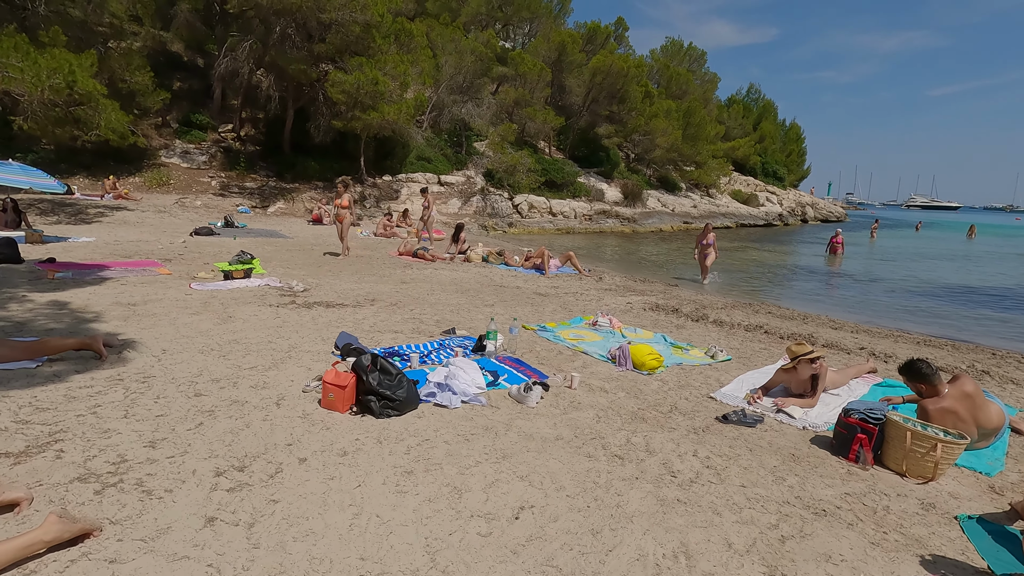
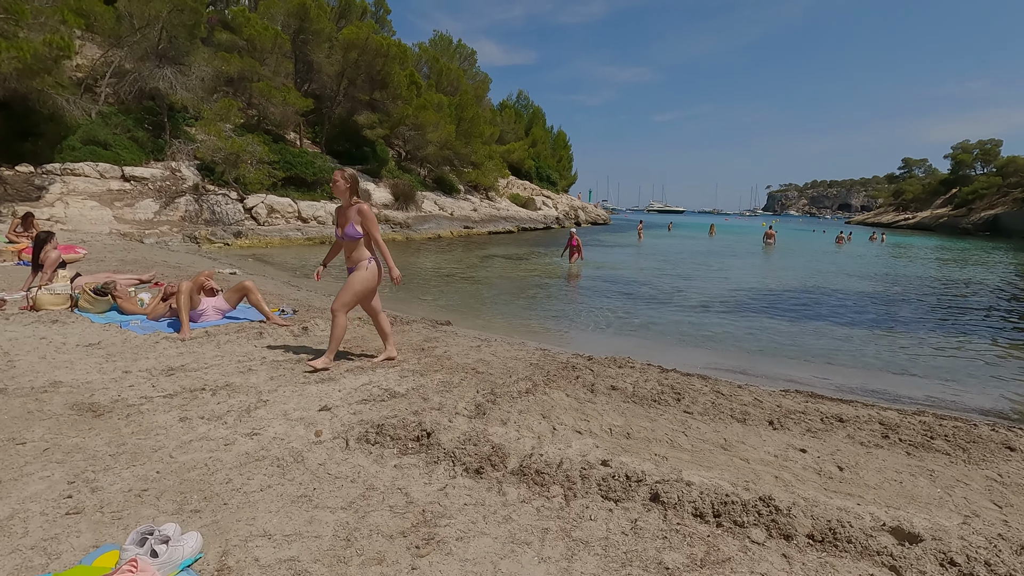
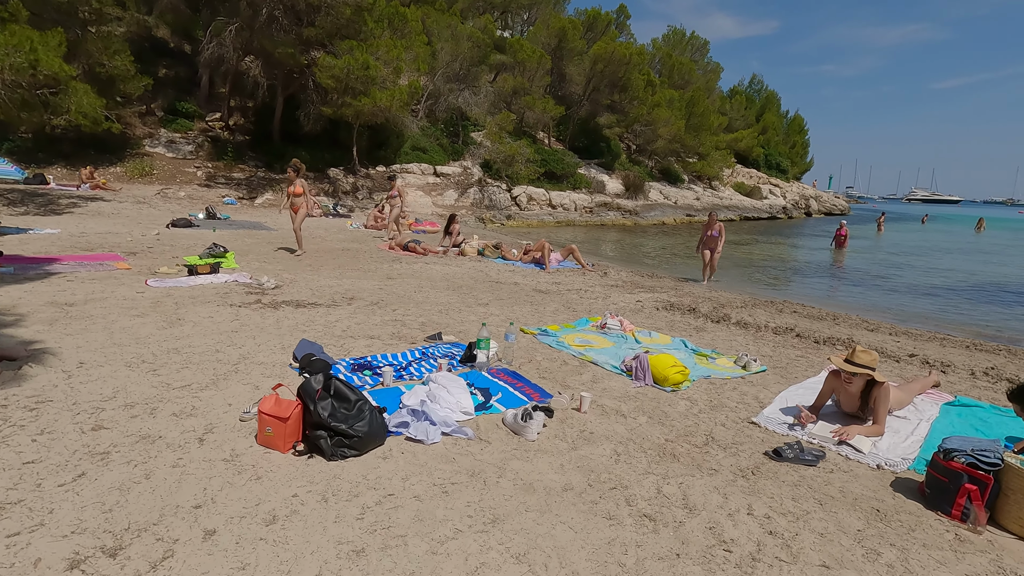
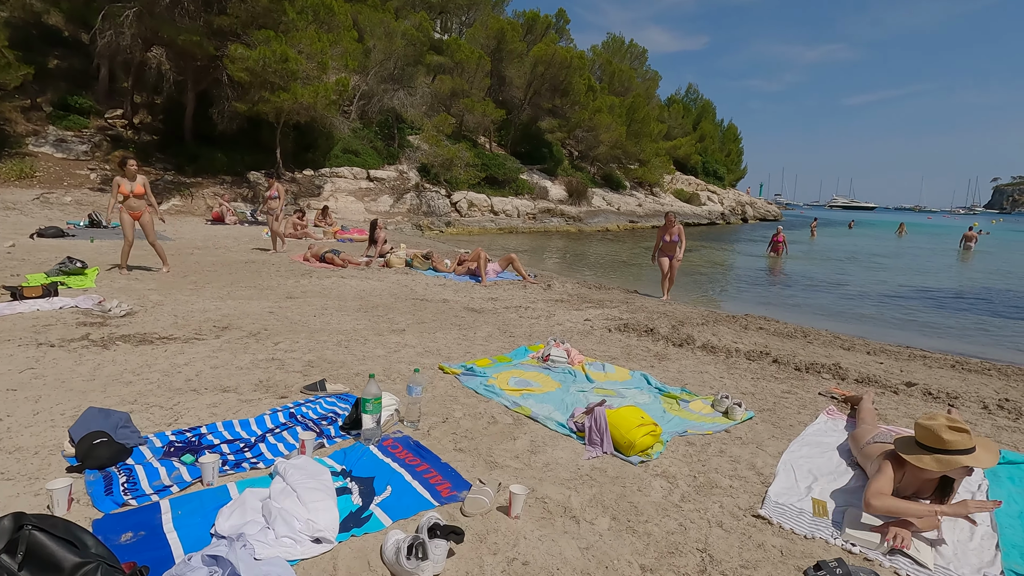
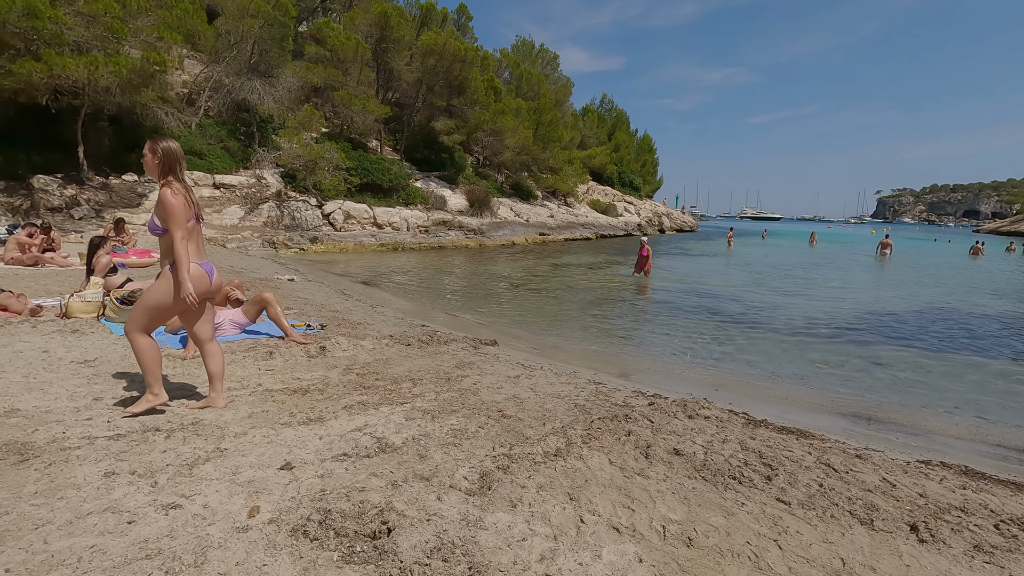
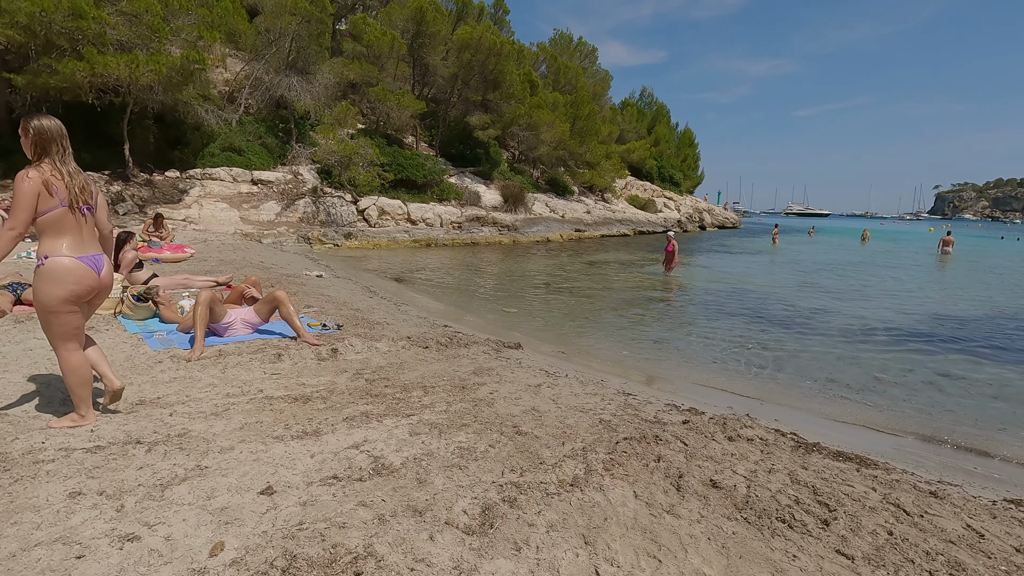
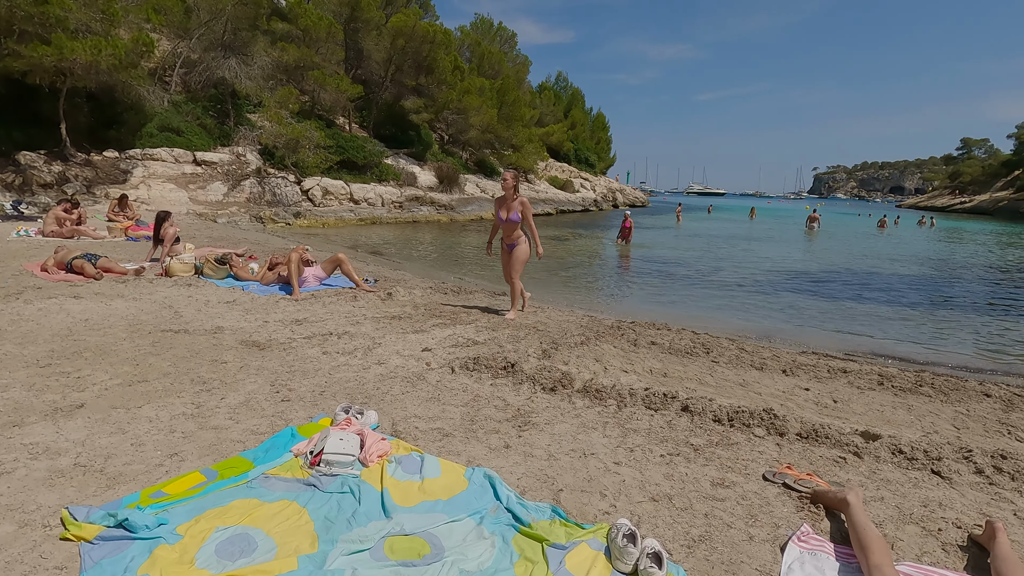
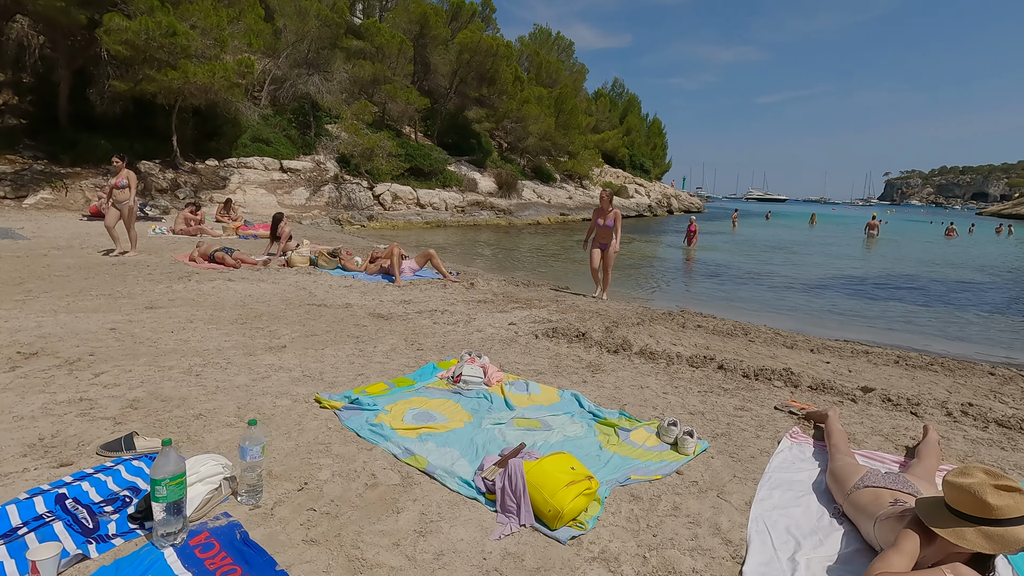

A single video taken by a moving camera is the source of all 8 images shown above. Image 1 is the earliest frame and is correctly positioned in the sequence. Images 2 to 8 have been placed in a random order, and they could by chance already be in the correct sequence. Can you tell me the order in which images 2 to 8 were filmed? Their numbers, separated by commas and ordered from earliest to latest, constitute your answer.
3, 4, 8, 7, 2, 5, 6
